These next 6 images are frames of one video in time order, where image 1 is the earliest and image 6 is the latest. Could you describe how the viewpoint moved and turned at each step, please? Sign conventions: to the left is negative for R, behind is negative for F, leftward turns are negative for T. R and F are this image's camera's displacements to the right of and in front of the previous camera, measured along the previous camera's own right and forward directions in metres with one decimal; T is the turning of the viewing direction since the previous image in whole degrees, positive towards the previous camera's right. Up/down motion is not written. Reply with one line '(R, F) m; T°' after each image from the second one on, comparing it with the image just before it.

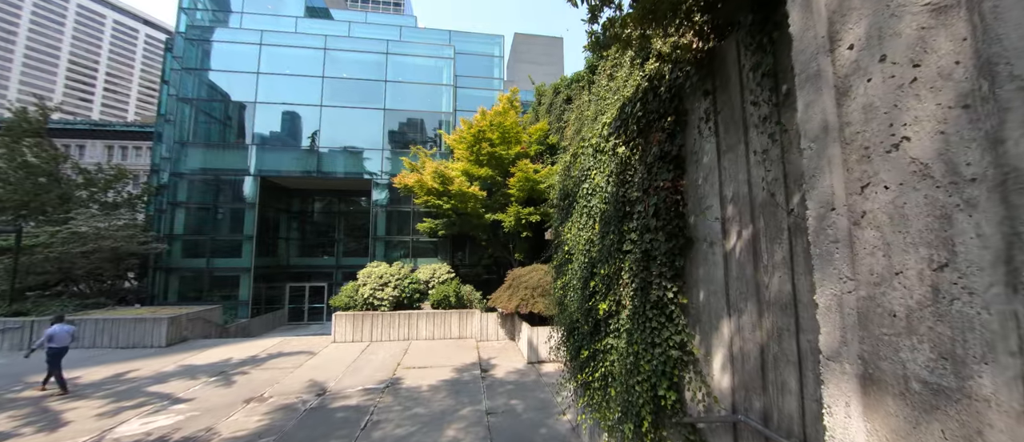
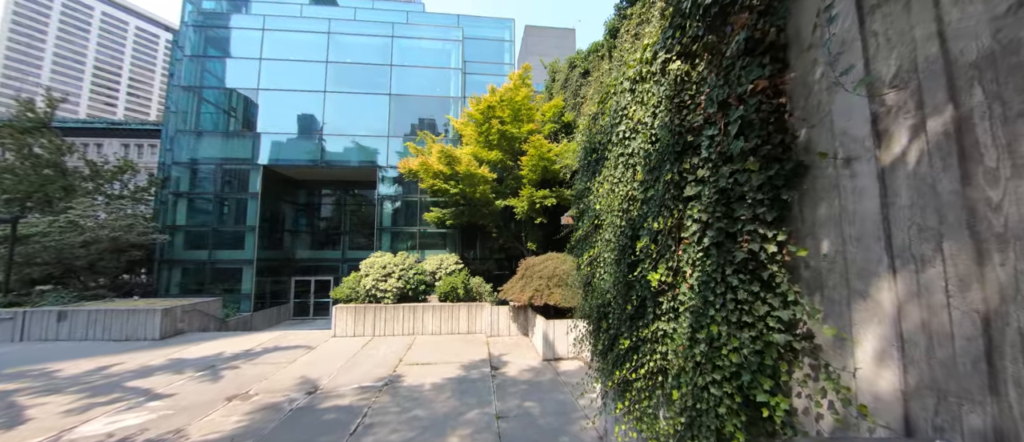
(0.0, +0.8) m; -2°
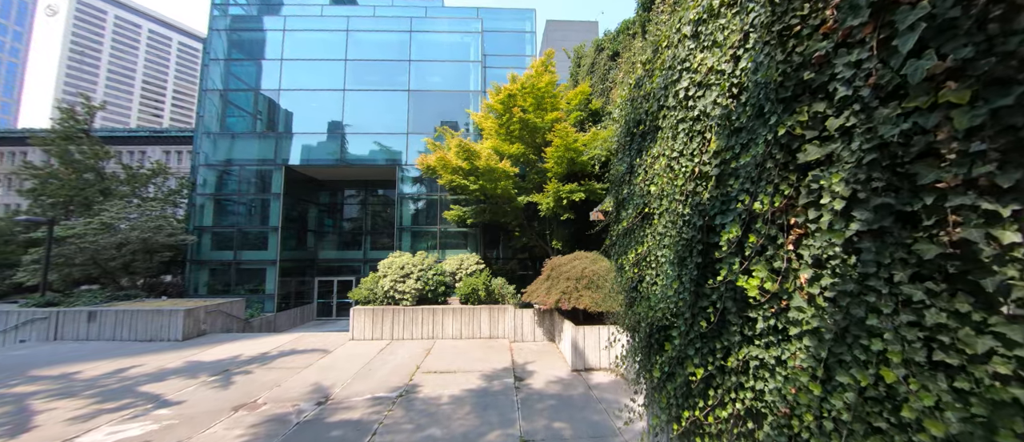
(0.0, +0.6) m; -4°
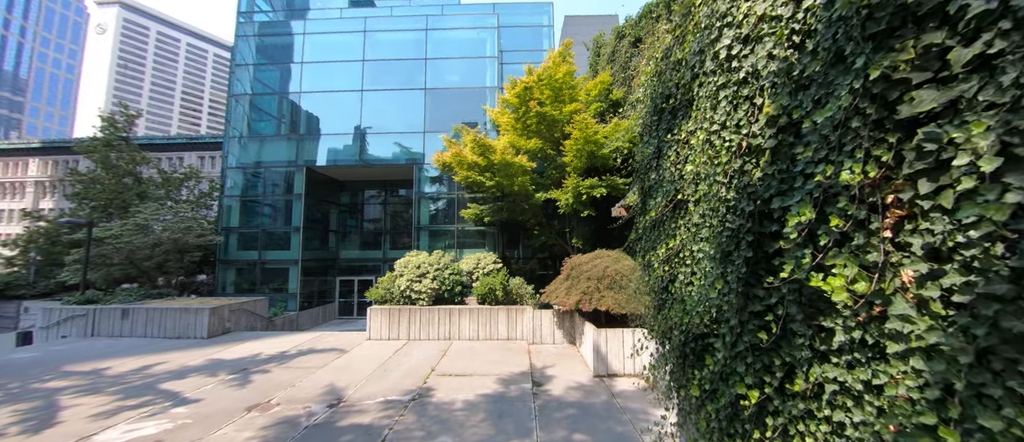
(+0.1, +0.3) m; -3°
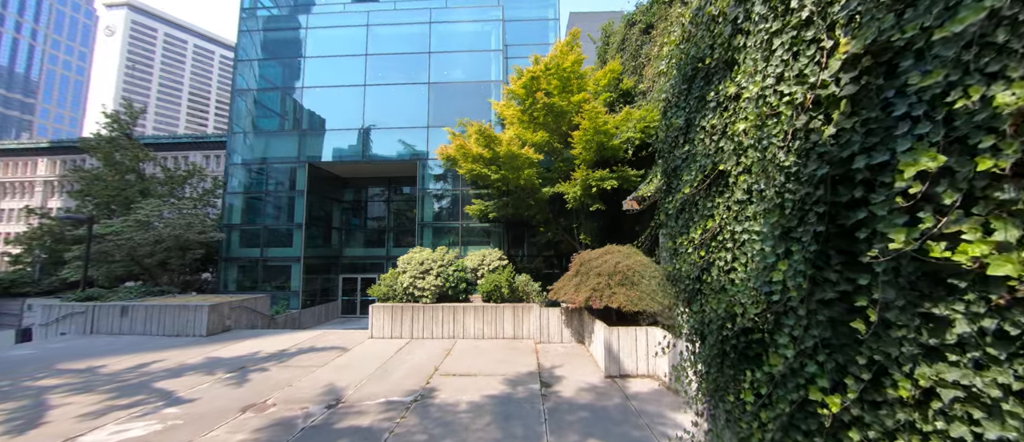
(-0.1, +0.3) m; -1°
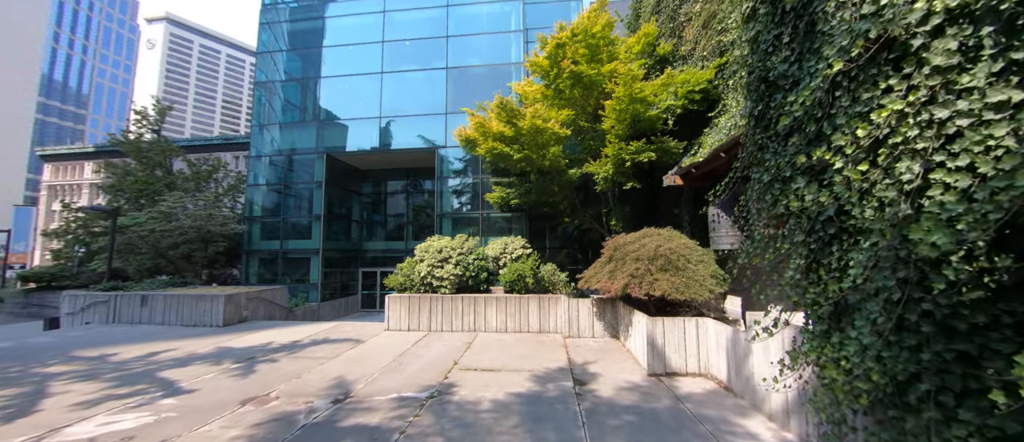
(-0.1, +0.7) m; -3°
